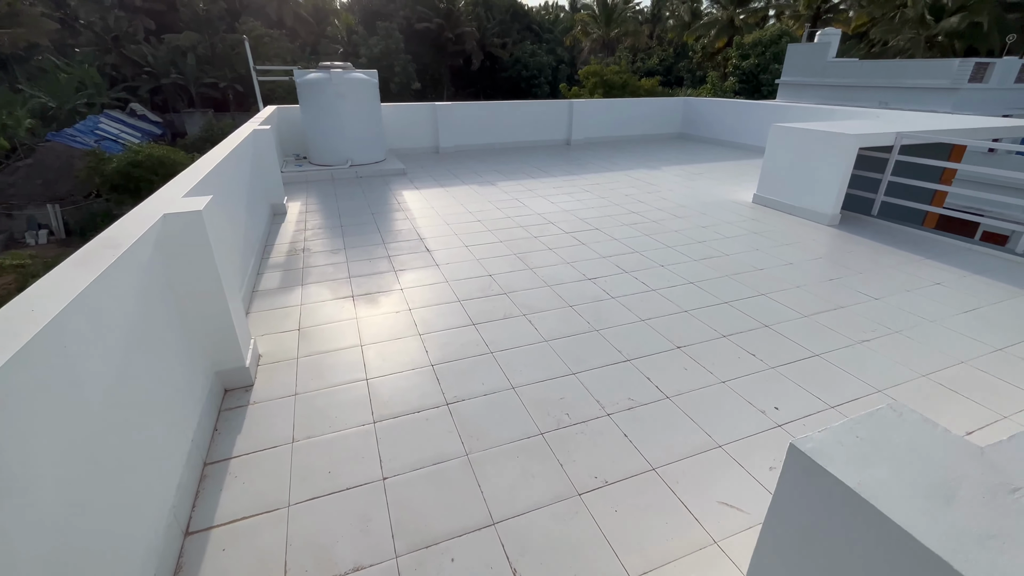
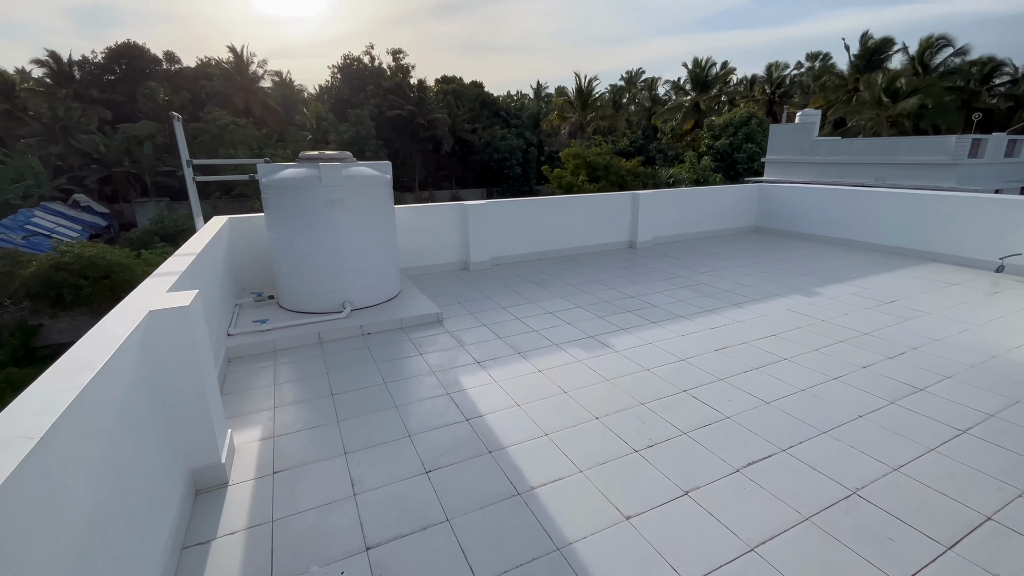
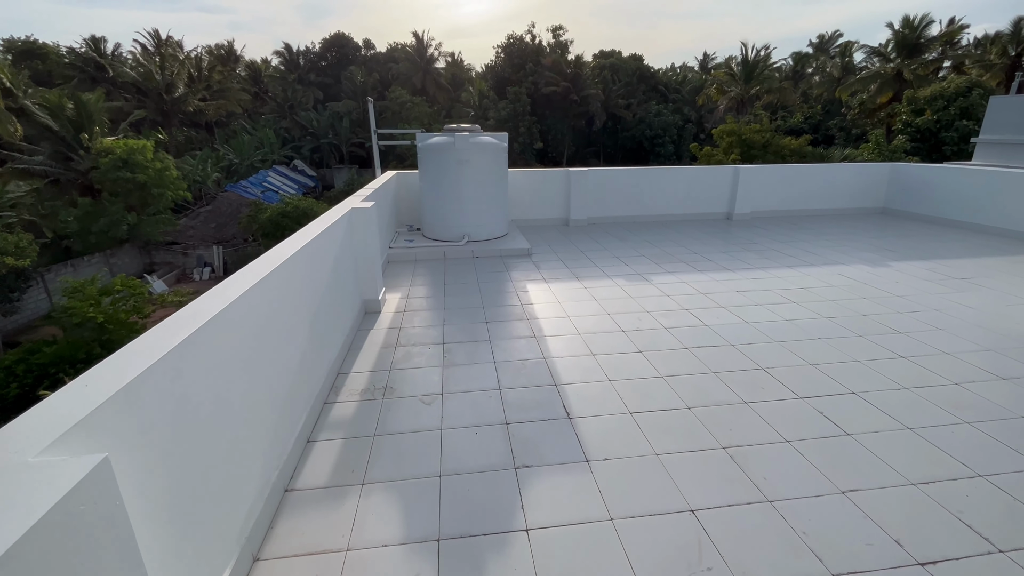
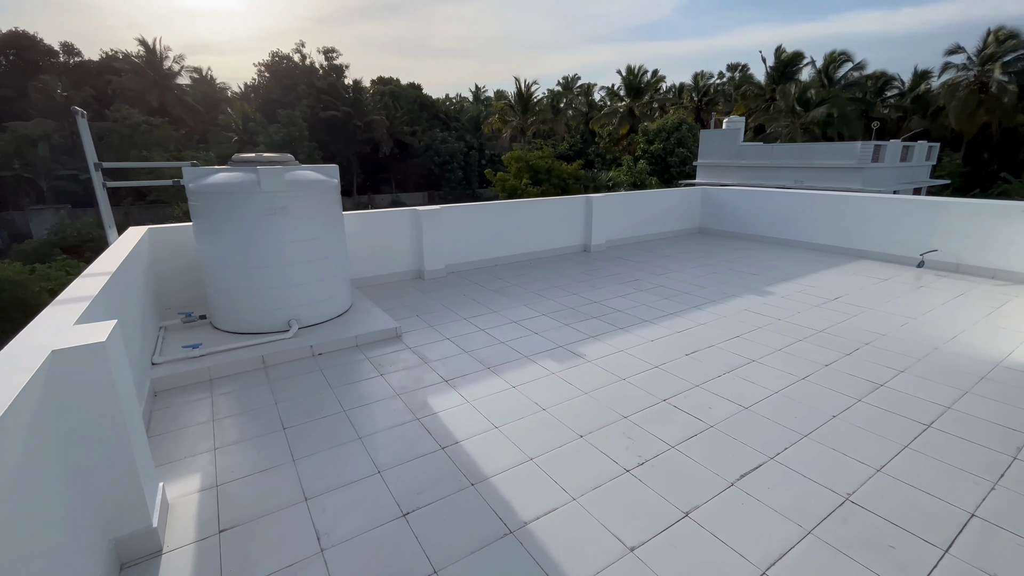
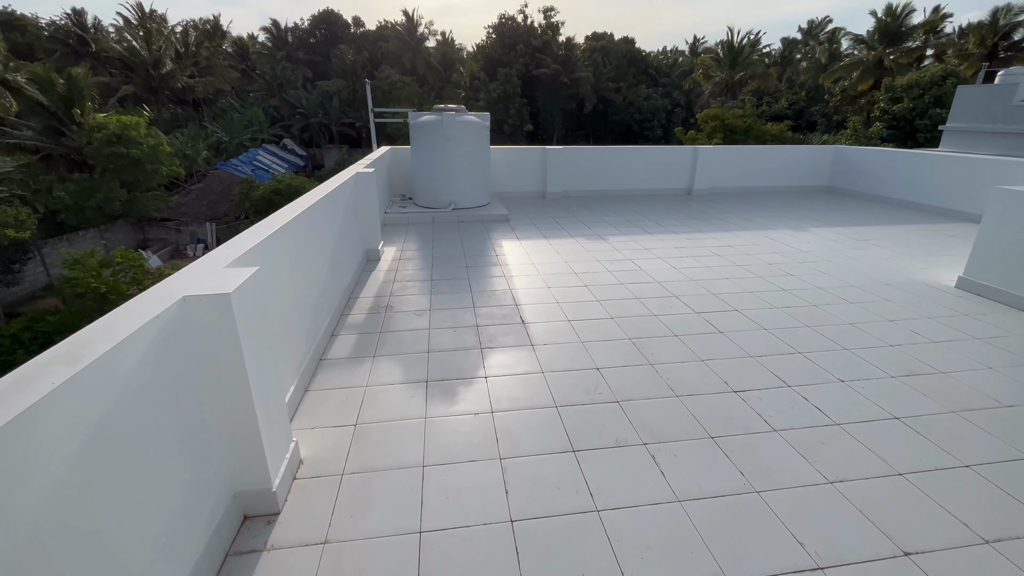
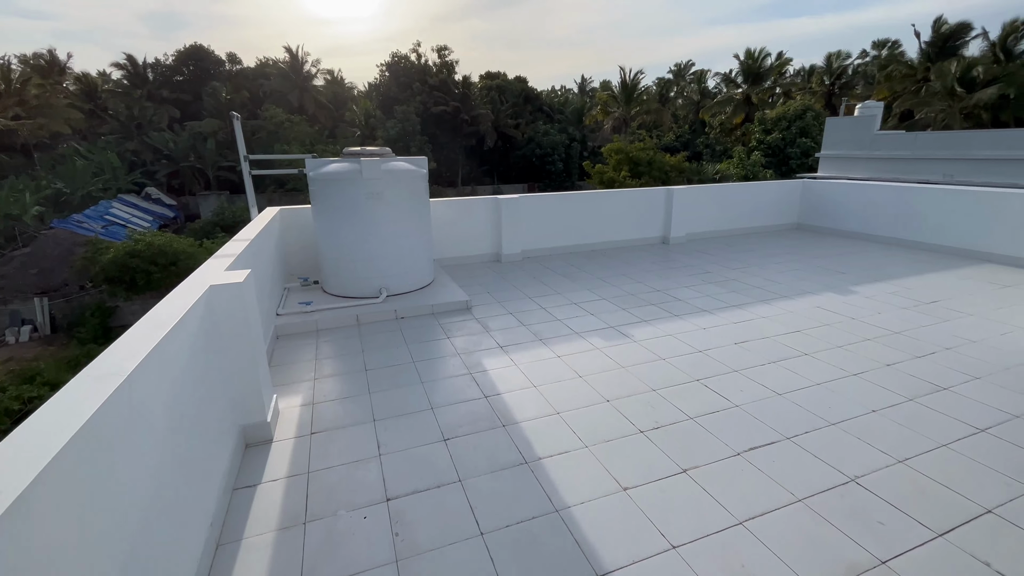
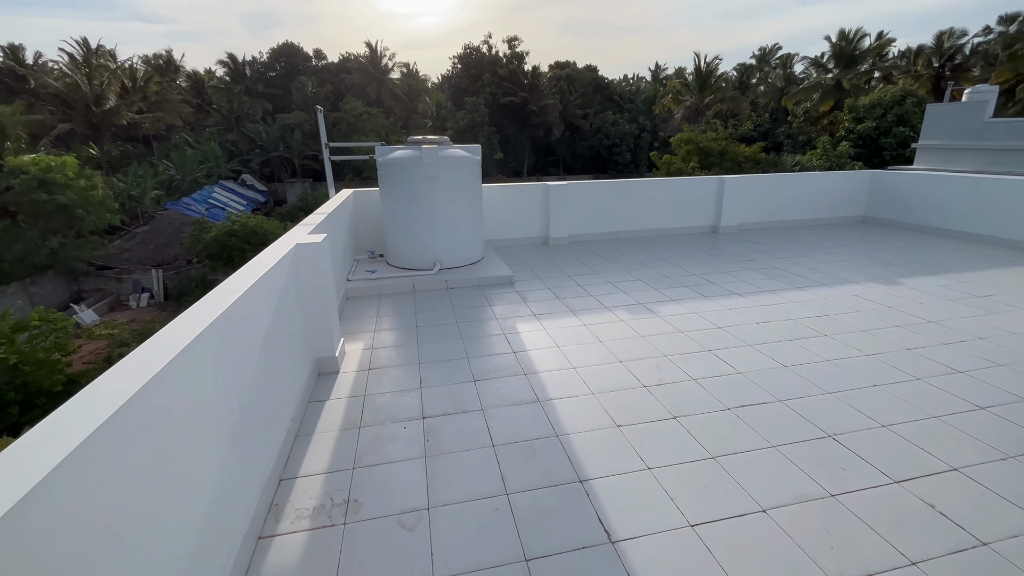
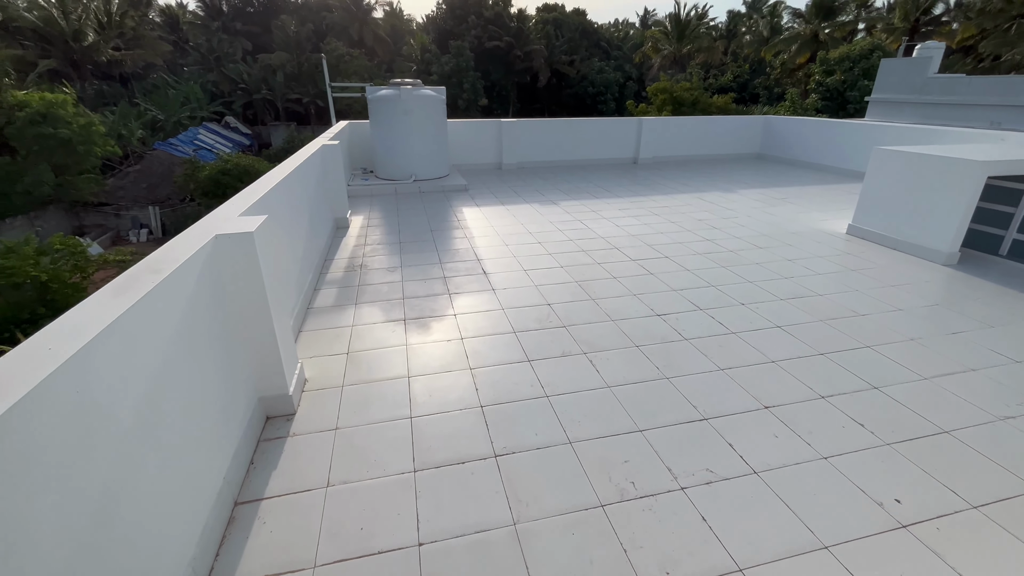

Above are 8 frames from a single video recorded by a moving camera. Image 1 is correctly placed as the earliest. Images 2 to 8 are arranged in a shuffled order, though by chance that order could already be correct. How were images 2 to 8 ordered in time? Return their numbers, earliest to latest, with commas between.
8, 5, 3, 7, 6, 2, 4
